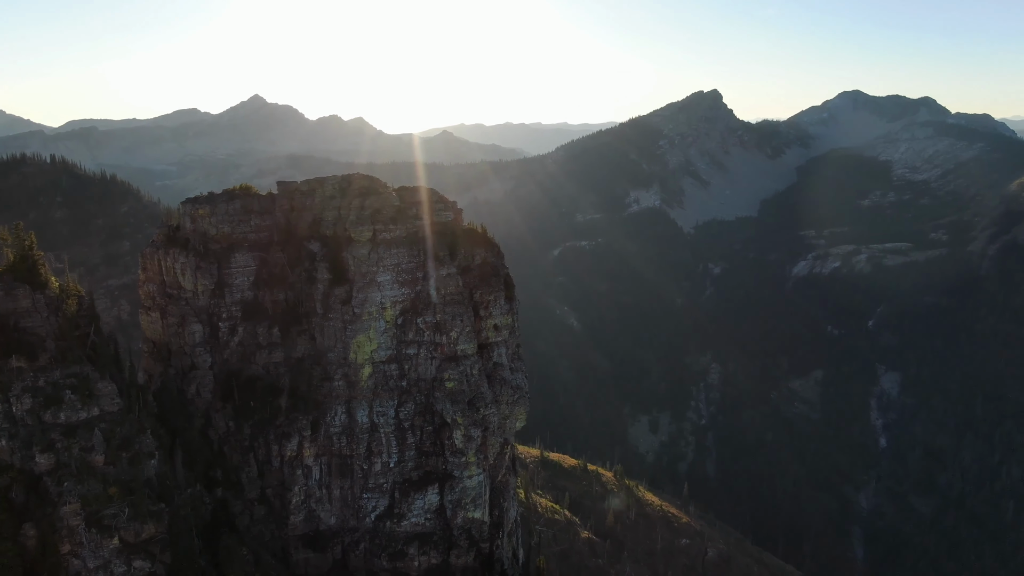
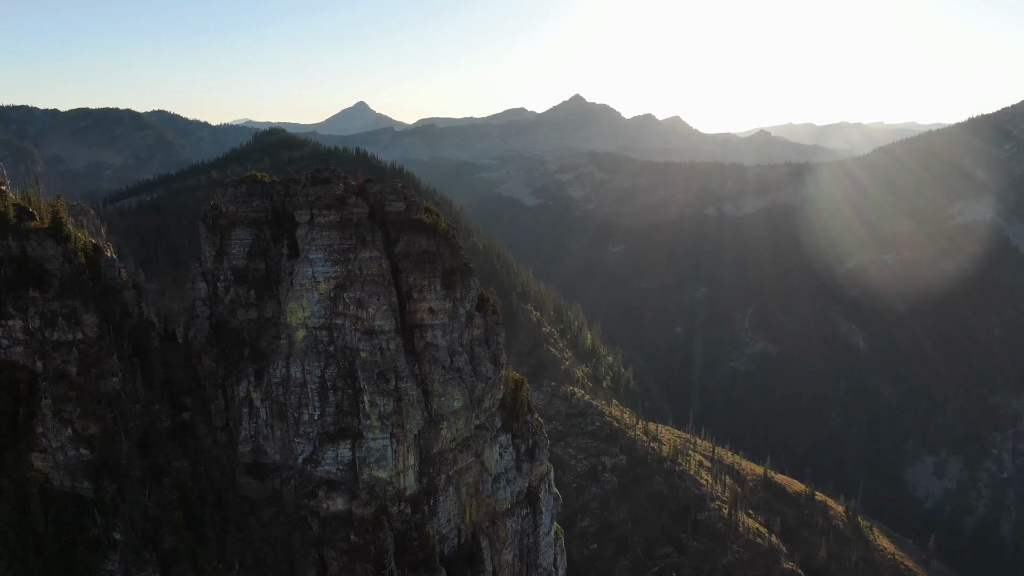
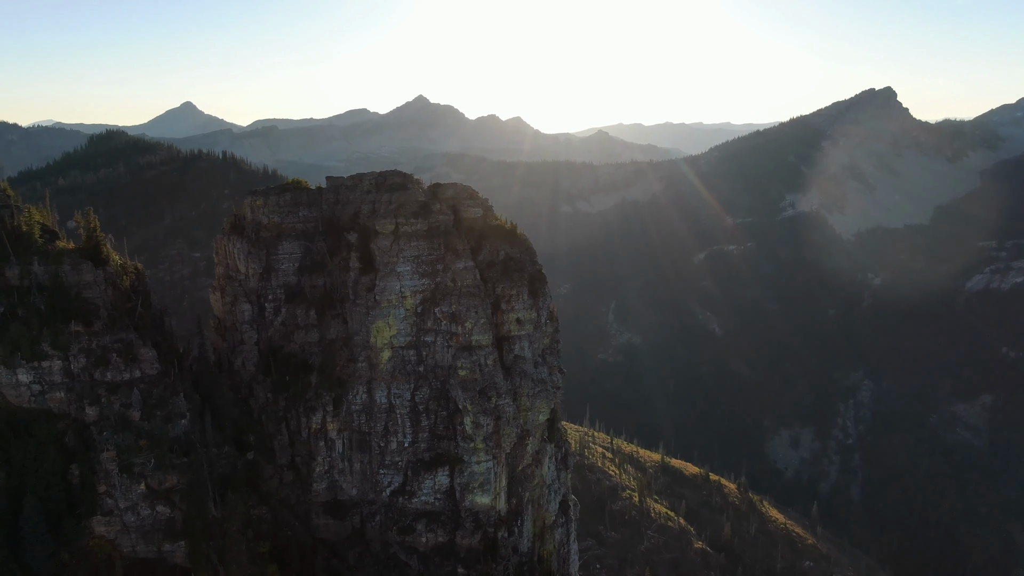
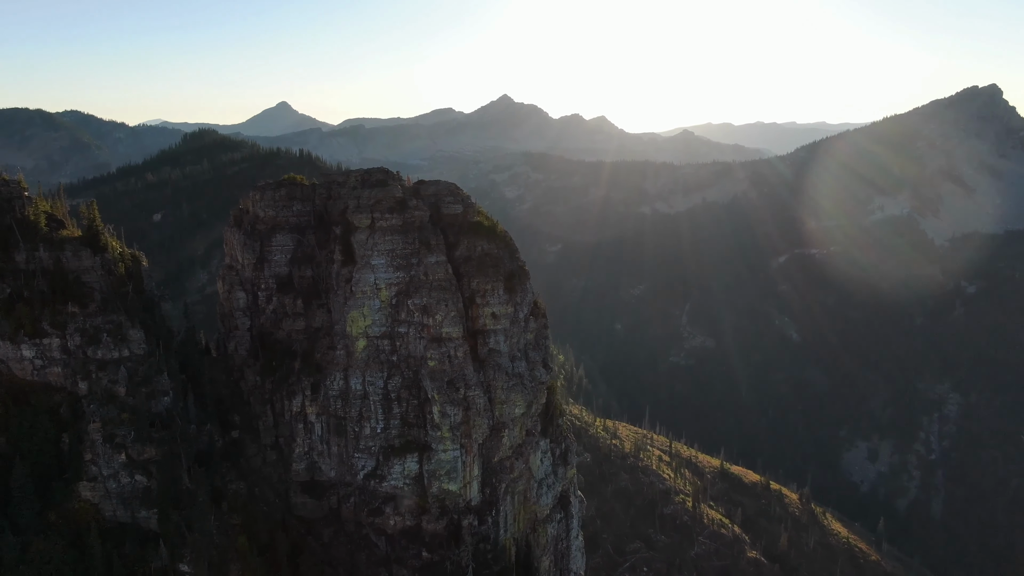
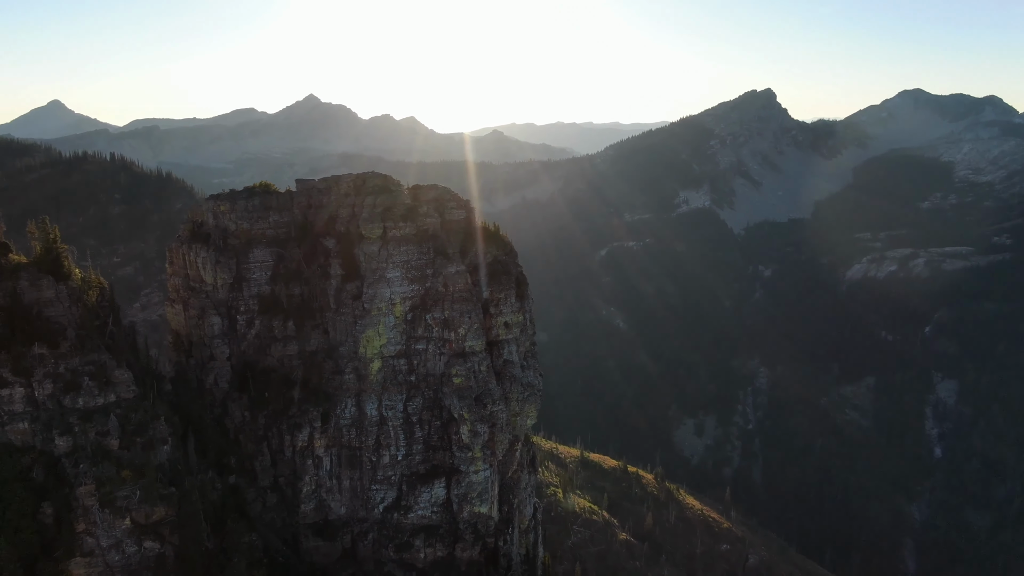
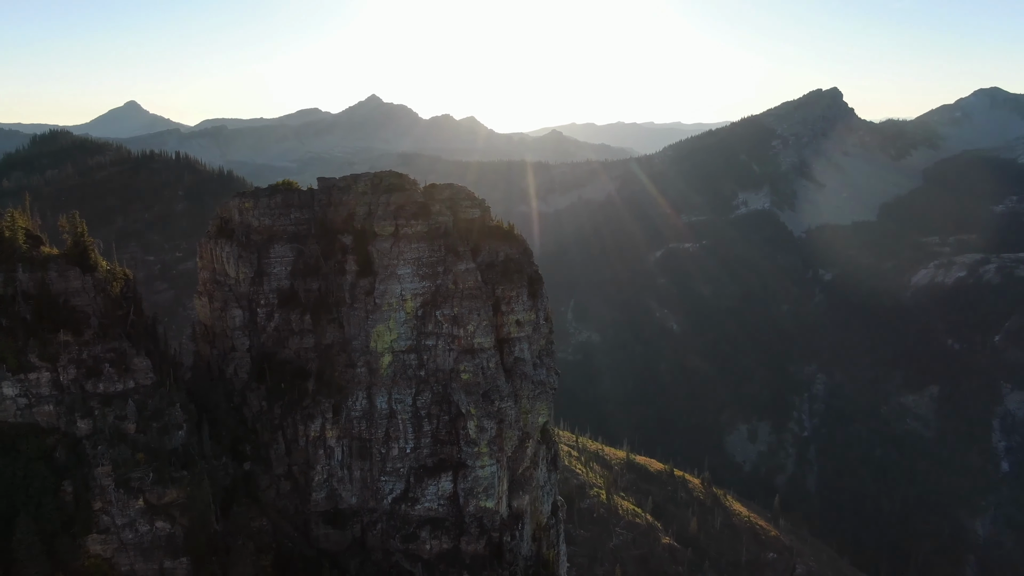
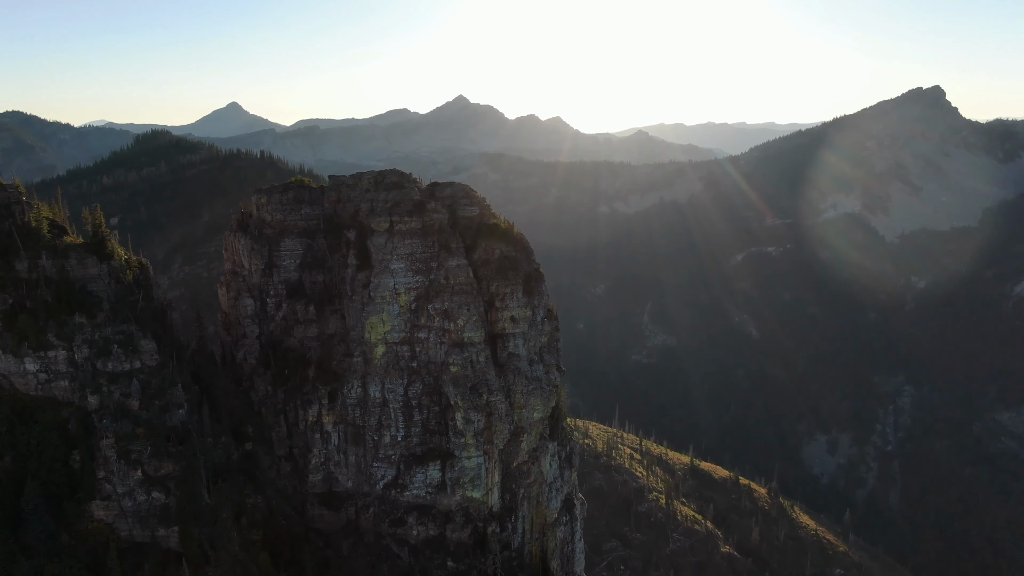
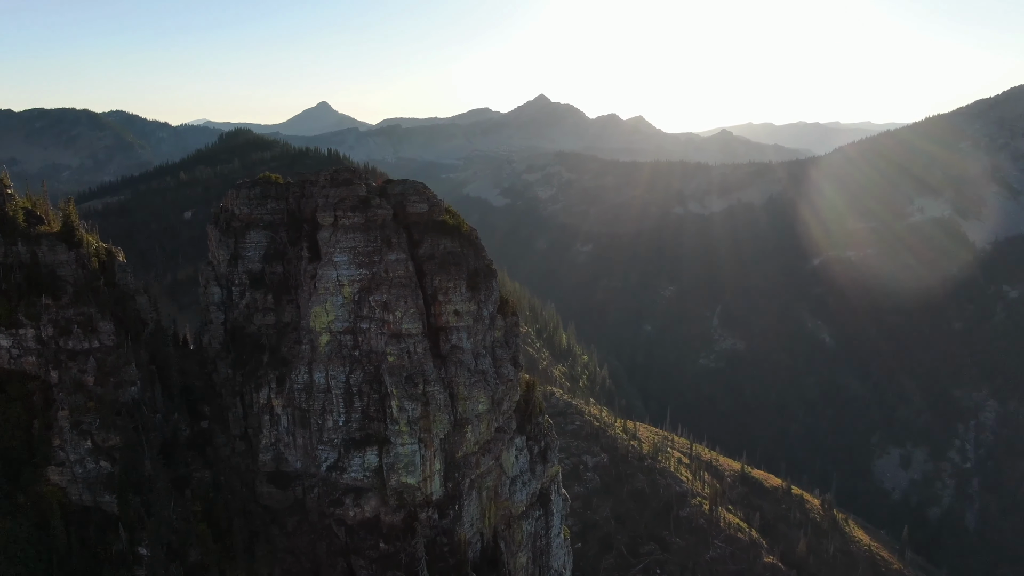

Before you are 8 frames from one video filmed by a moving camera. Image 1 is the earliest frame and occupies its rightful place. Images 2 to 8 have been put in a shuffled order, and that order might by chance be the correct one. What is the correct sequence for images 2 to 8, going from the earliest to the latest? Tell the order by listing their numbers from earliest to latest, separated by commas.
5, 6, 3, 7, 4, 8, 2
